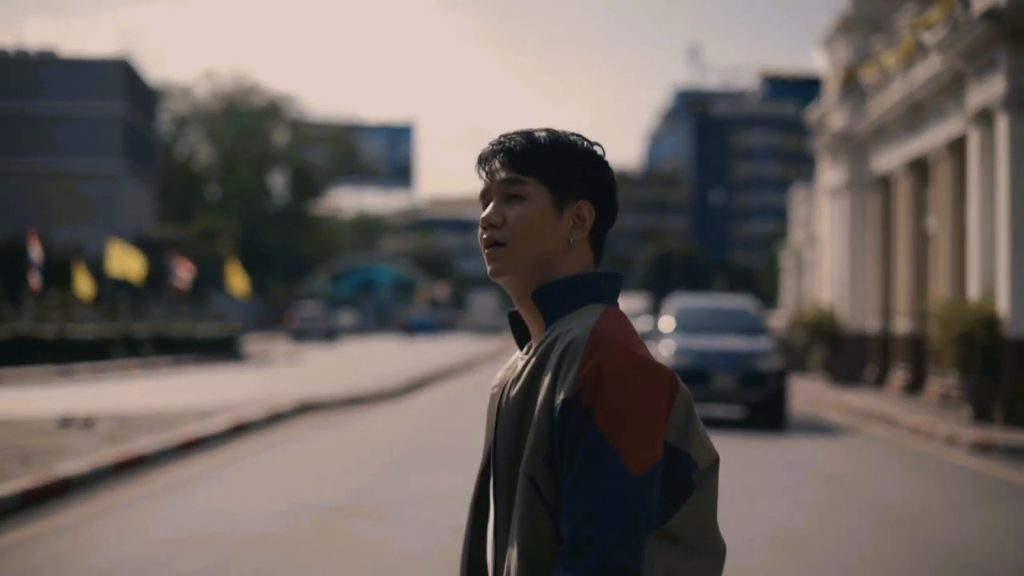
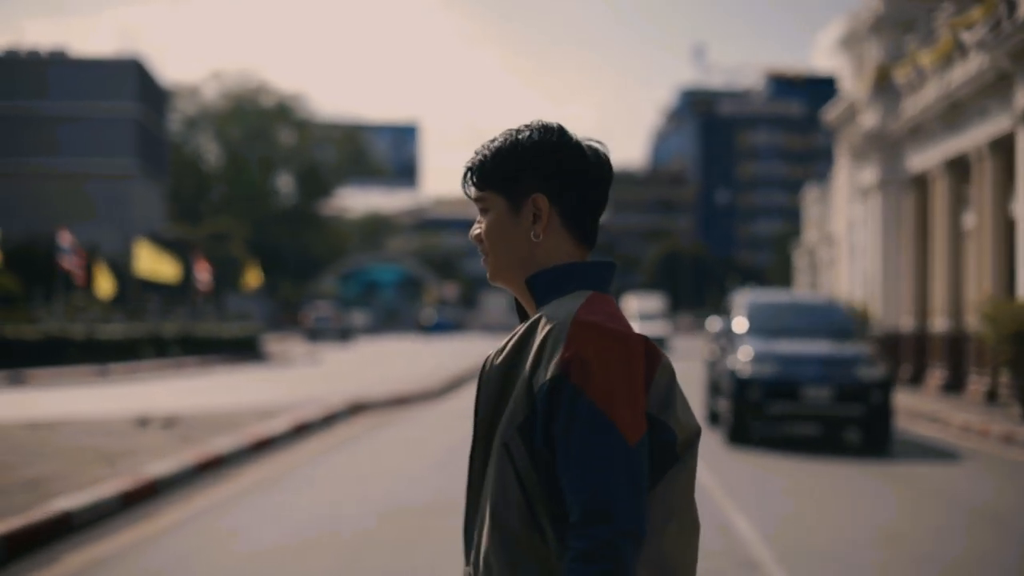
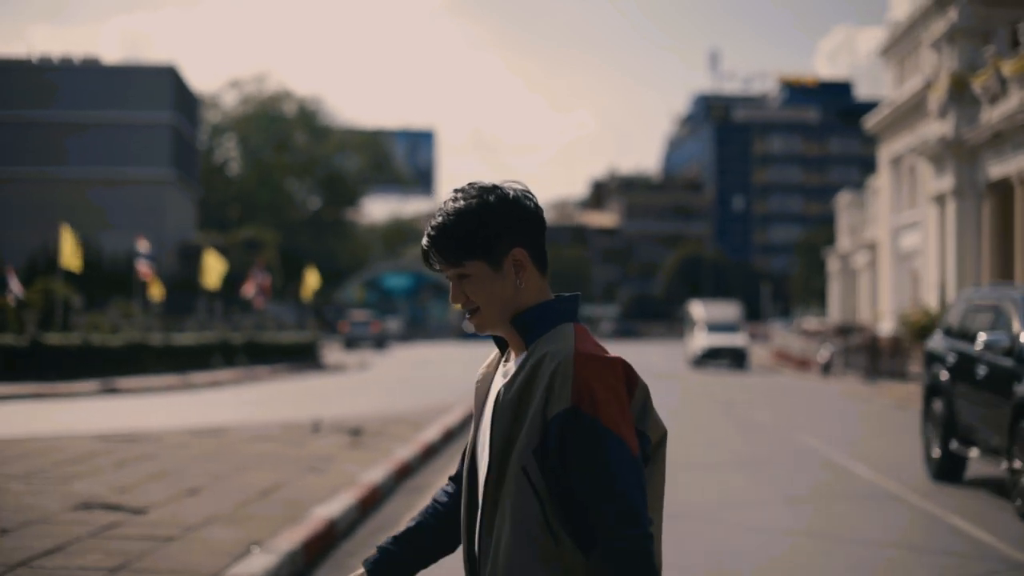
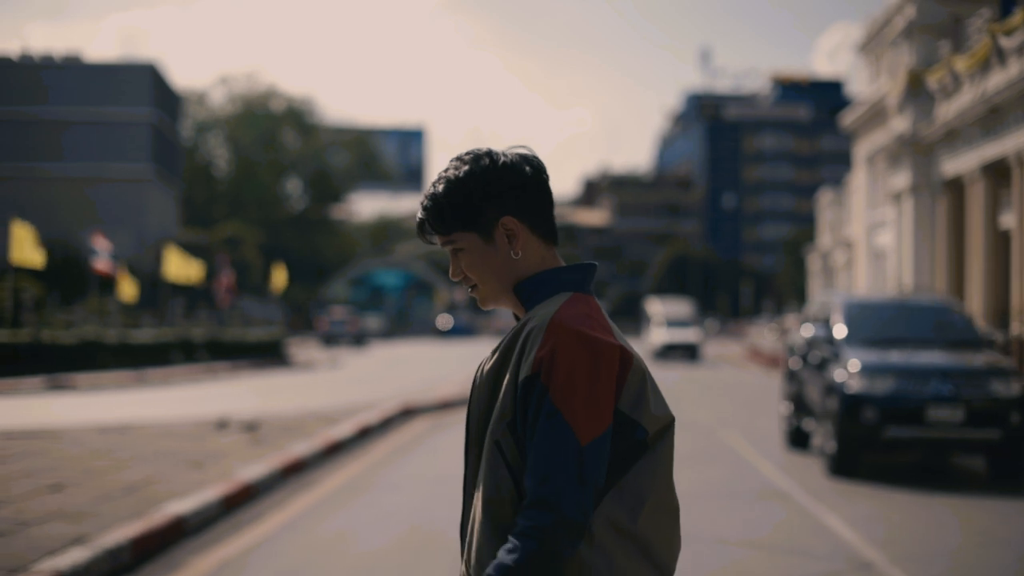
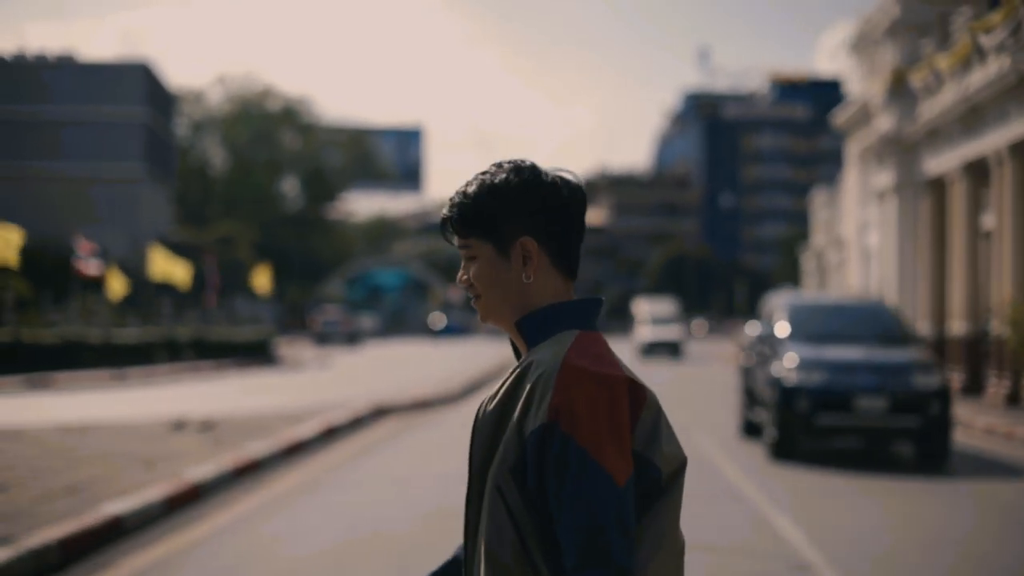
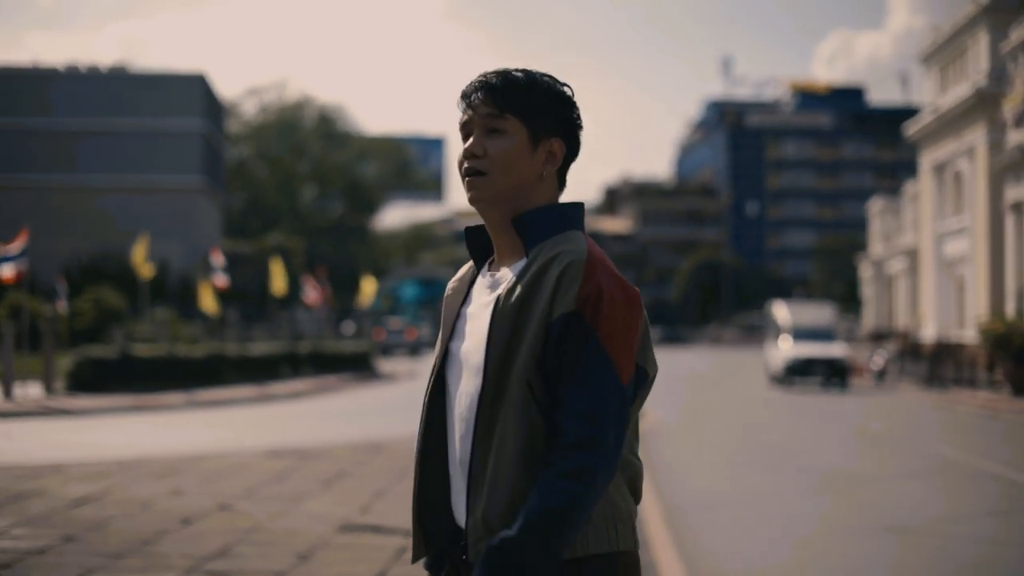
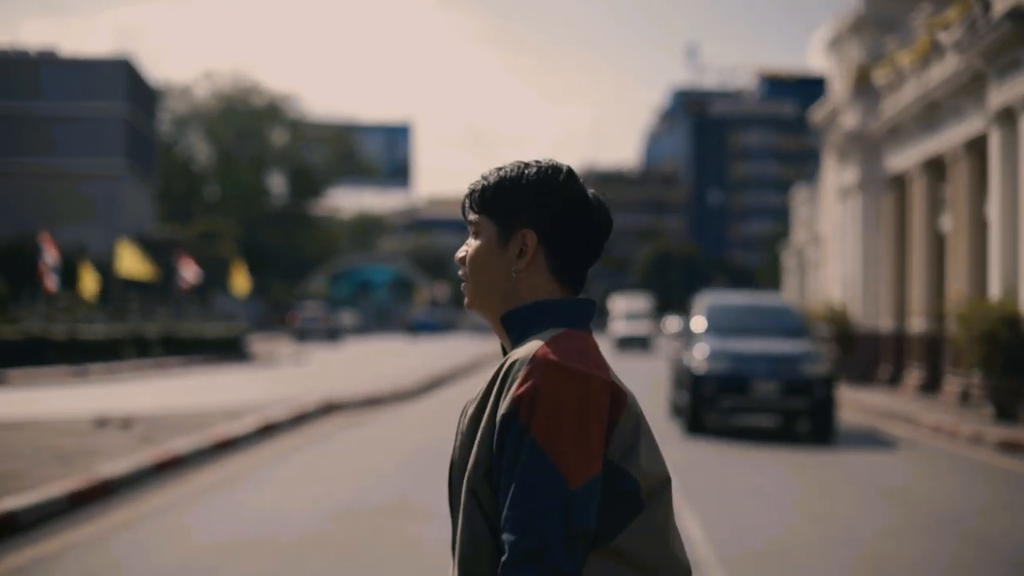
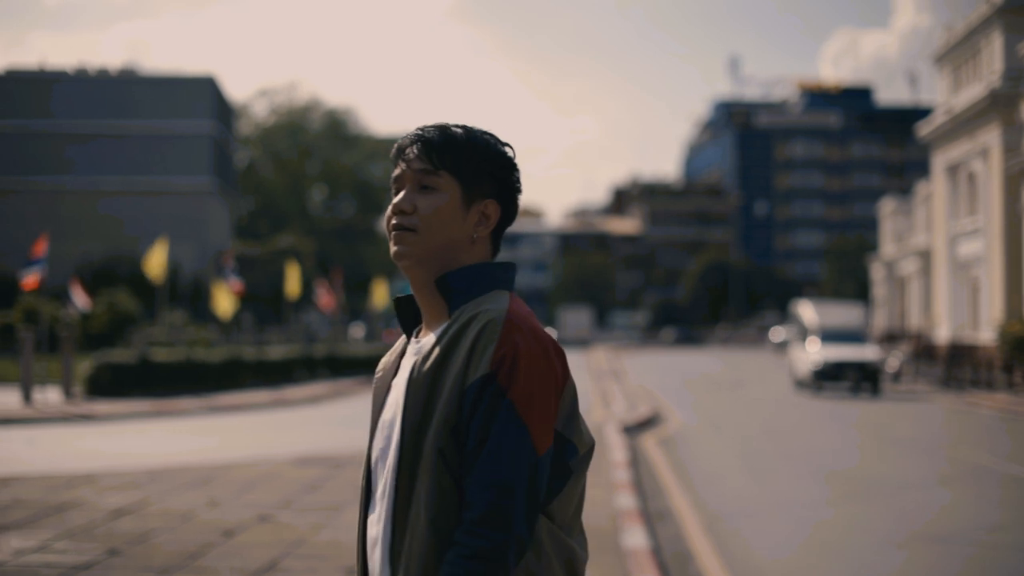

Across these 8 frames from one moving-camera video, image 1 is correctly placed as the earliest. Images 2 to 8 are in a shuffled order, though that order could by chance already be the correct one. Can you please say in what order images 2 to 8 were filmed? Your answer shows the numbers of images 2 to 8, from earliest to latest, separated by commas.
7, 2, 5, 4, 3, 6, 8
